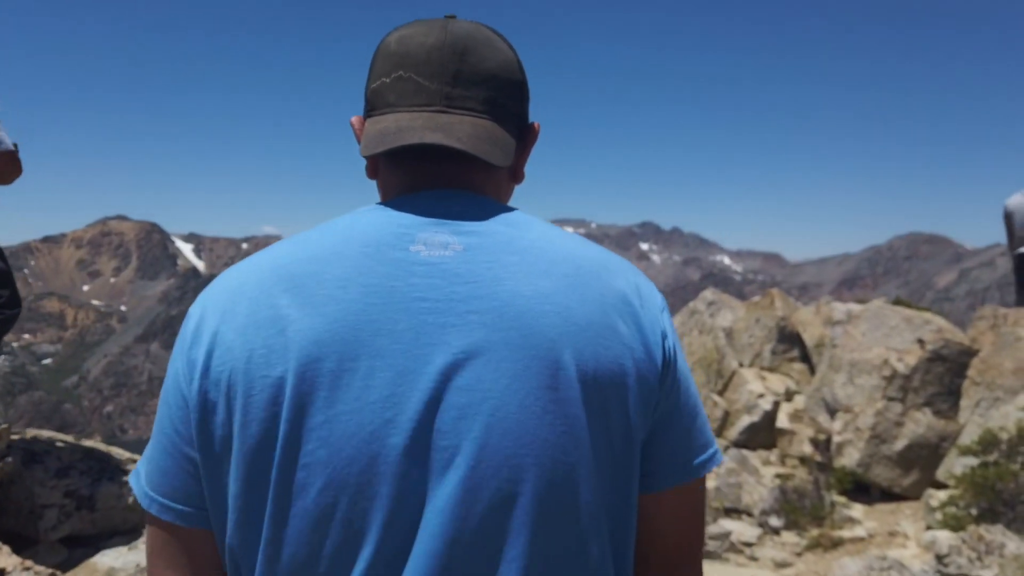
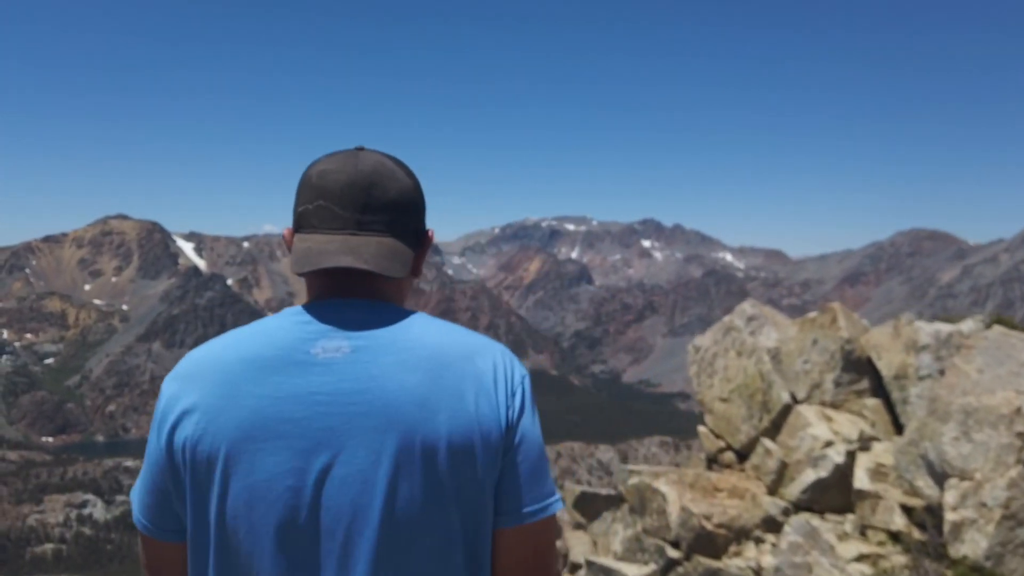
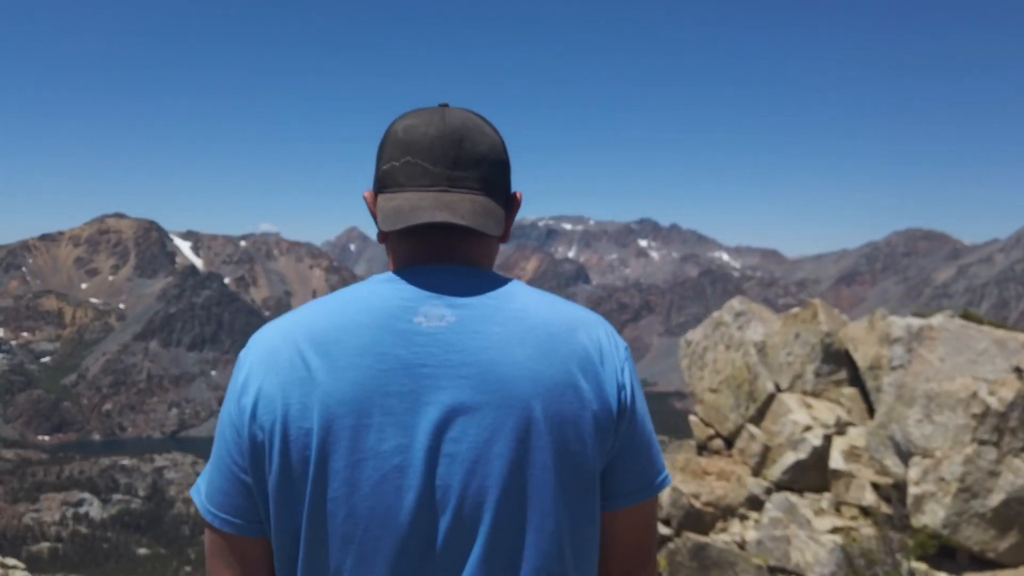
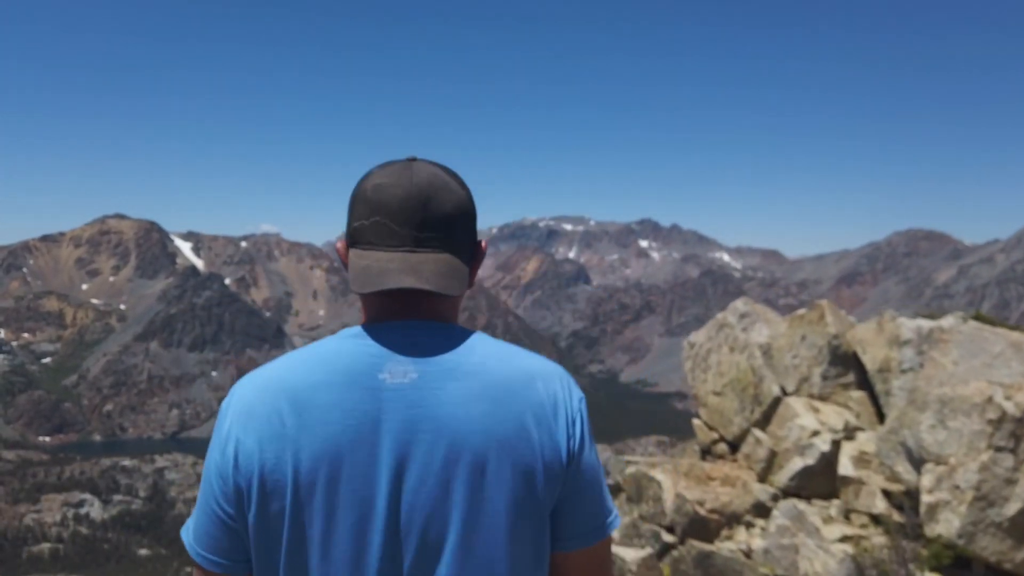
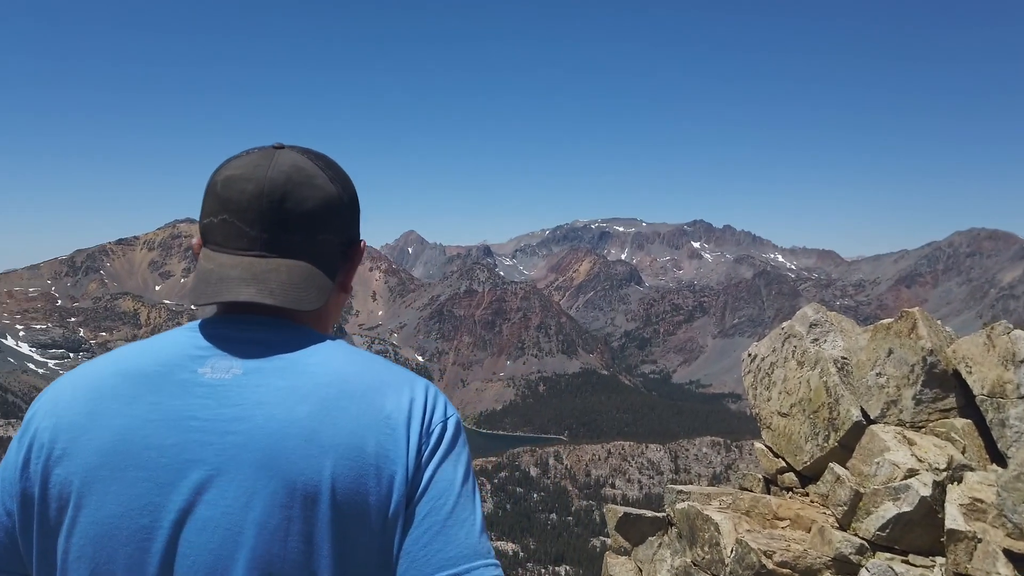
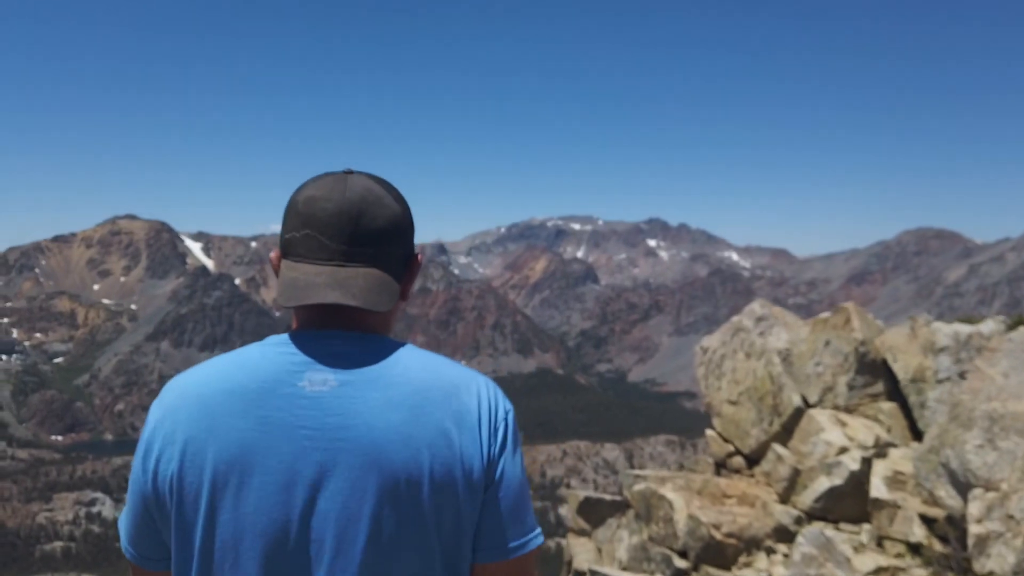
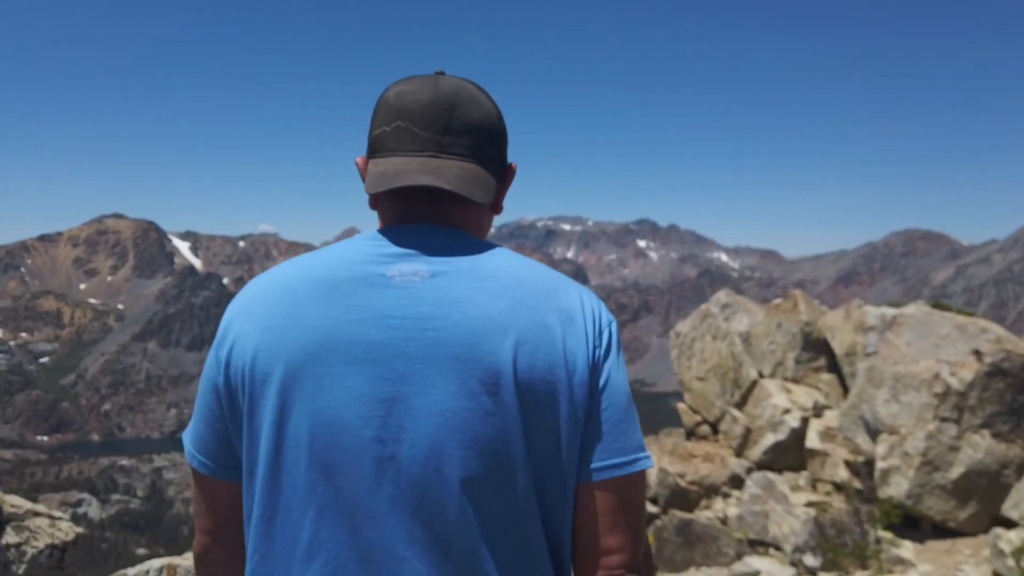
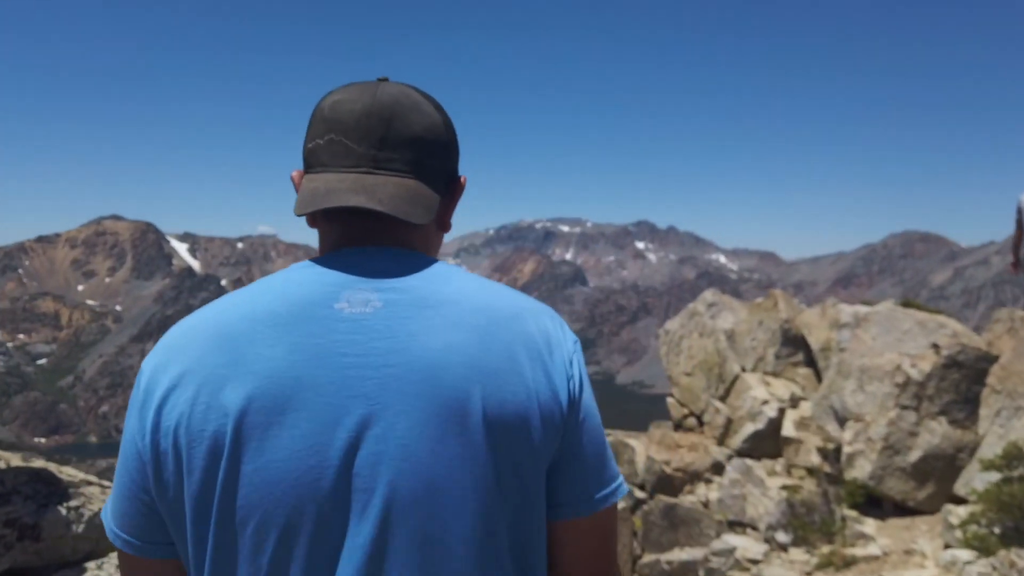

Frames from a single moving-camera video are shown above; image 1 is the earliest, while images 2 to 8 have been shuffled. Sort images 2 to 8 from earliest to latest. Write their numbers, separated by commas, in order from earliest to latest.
8, 7, 3, 4, 2, 6, 5
